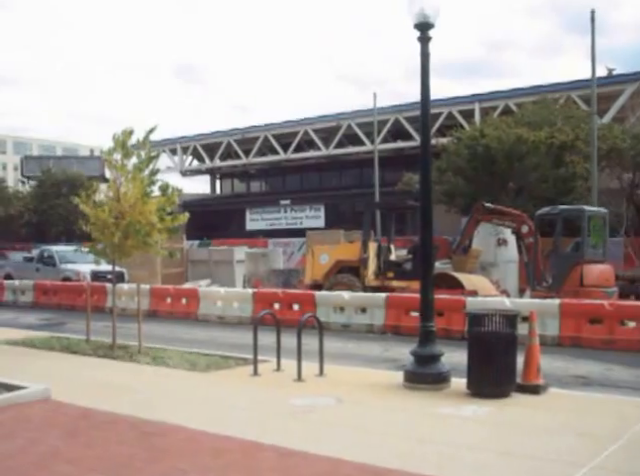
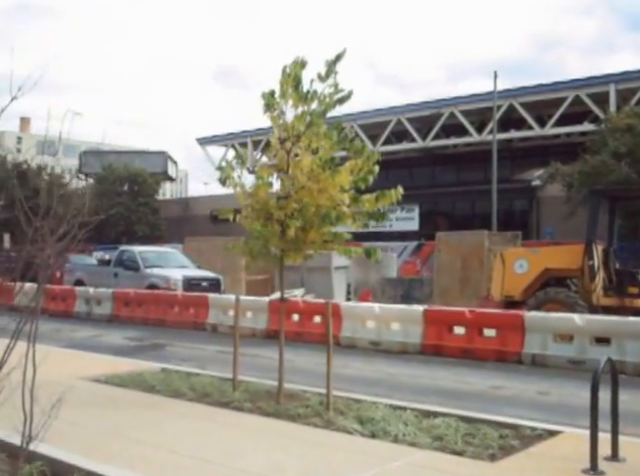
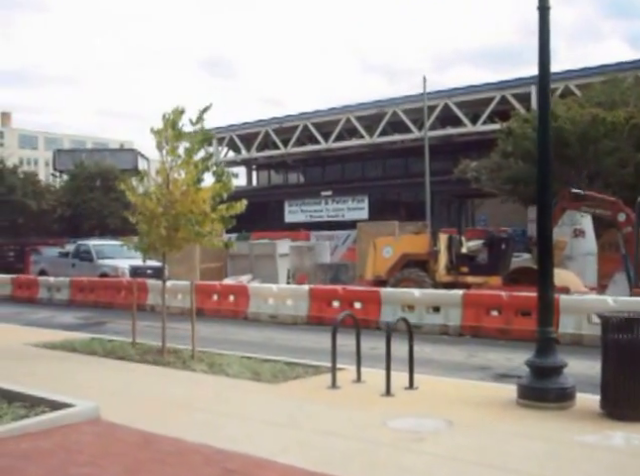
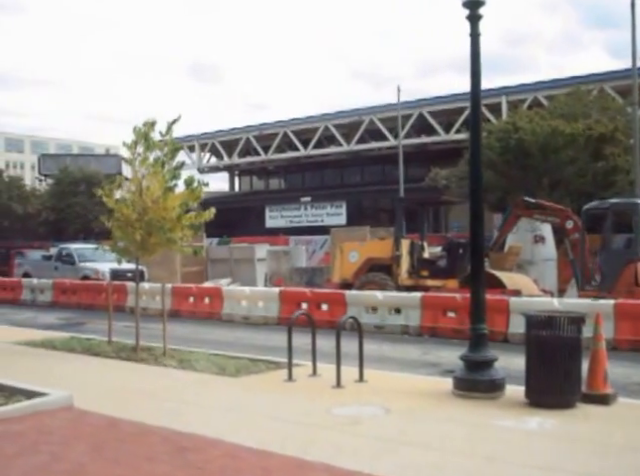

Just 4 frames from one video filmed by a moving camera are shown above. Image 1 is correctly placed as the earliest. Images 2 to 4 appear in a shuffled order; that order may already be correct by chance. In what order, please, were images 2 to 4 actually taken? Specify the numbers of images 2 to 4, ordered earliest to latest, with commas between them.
4, 3, 2
